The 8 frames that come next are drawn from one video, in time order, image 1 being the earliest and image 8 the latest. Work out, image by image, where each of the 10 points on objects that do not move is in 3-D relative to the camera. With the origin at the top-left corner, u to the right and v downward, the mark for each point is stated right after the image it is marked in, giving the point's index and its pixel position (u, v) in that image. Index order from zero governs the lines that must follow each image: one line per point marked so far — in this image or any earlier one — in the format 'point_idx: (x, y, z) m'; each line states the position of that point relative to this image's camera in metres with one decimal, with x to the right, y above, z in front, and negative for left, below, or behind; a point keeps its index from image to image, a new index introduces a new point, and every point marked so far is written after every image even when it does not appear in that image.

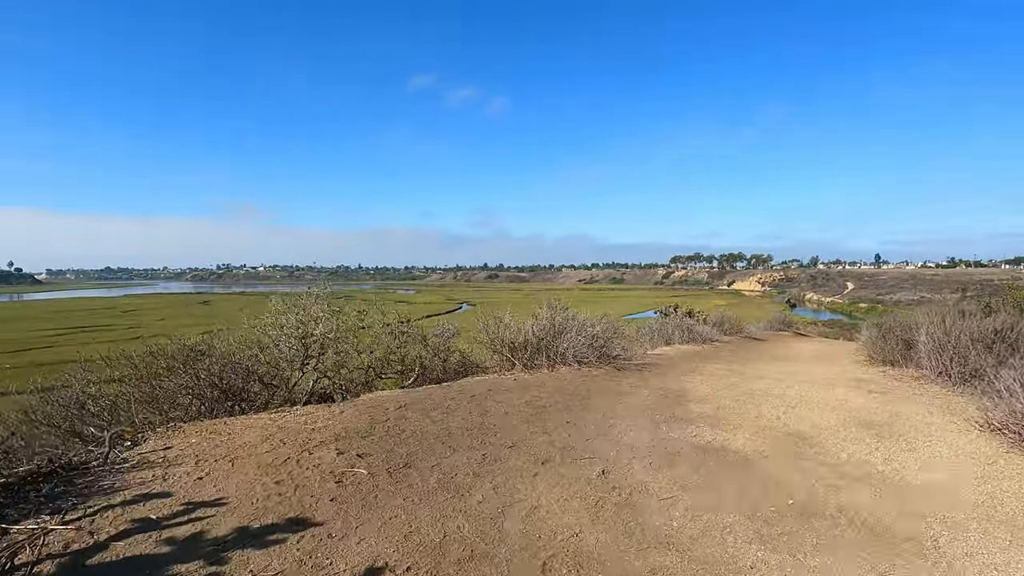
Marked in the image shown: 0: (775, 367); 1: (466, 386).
0: (+8.1, -2.4, +16.7) m
1: (-0.9, -1.9, +10.4) m
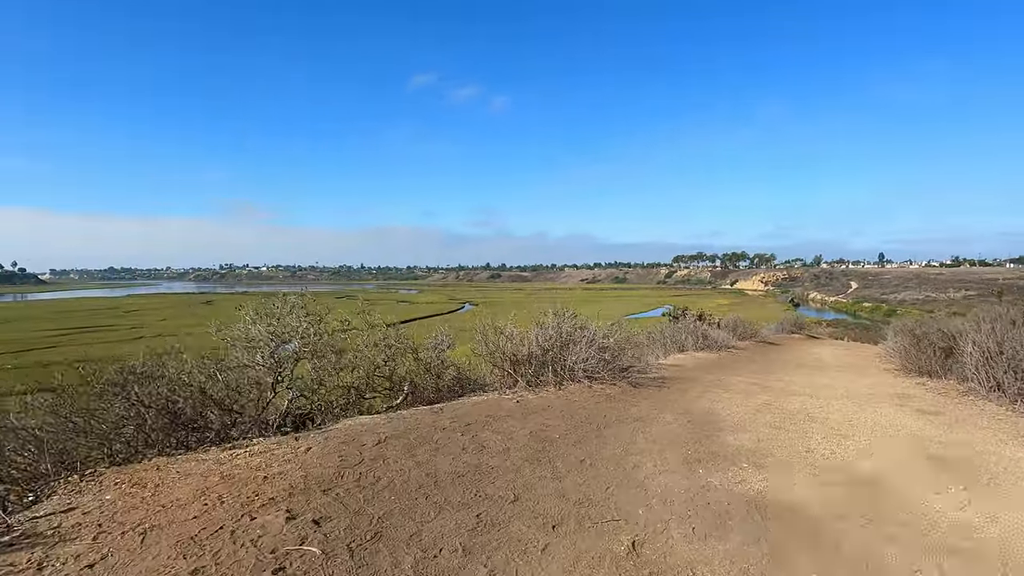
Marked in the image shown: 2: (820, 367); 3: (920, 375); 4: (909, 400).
0: (+8.1, -2.6, +15.2) m
1: (-0.8, -2.0, +8.9) m
2: (+10.8, -2.8, +18.9) m
3: (+12.8, -2.8, +17.1) m
4: (+9.2, -2.6, +12.6) m
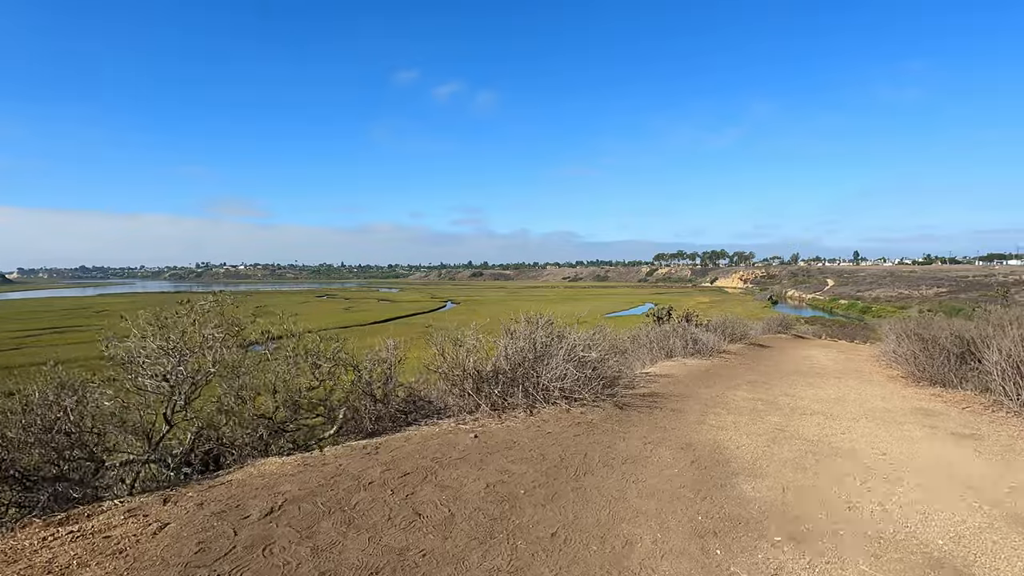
0: (+7.4, -2.6, +13.5) m
1: (-1.4, -2.1, +6.9) m
2: (+9.9, -2.8, +17.3) m
3: (+12.0, -2.8, +15.5) m
4: (+8.5, -2.6, +10.9) m
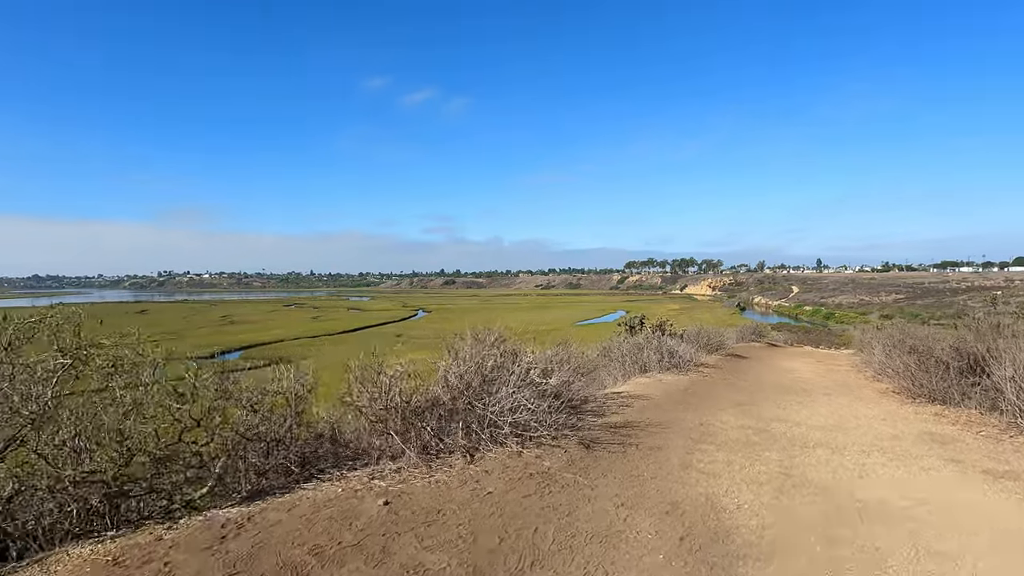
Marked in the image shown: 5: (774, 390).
0: (+6.3, -2.7, +11.8) m
1: (-2.1, -2.2, +4.9) m
2: (+8.6, -3.0, +15.7) m
3: (+10.8, -2.9, +14.1) m
4: (+7.6, -2.8, +9.3) m
5: (+7.7, -3.0, +15.9) m
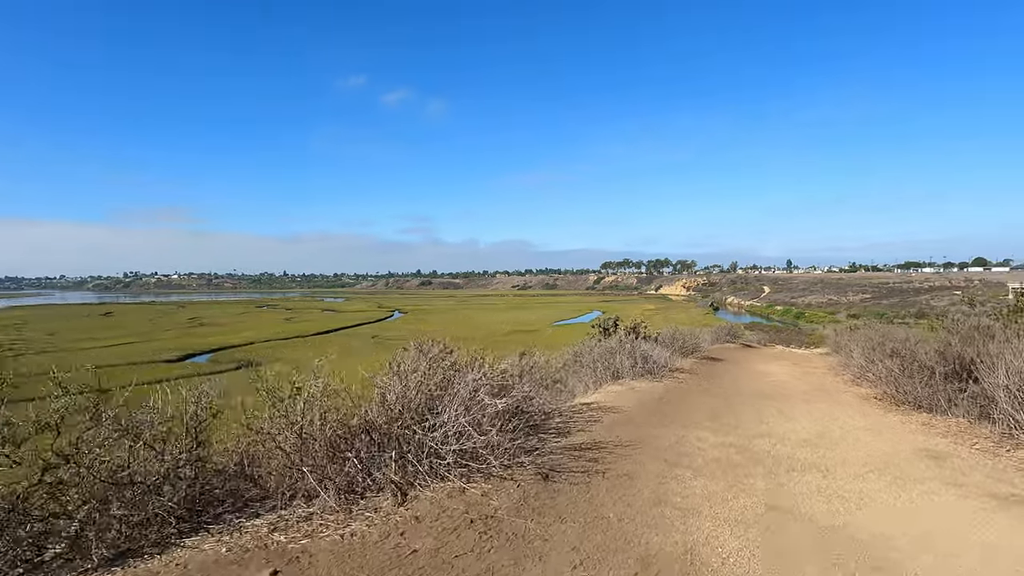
0: (+5.5, -2.8, +10.9) m
1: (-2.7, -2.2, +3.6) m
2: (+7.6, -3.1, +14.9) m
3: (+9.9, -3.0, +13.4) m
4: (+6.9, -2.8, +8.5) m
5: (+6.7, -3.0, +15.0) m
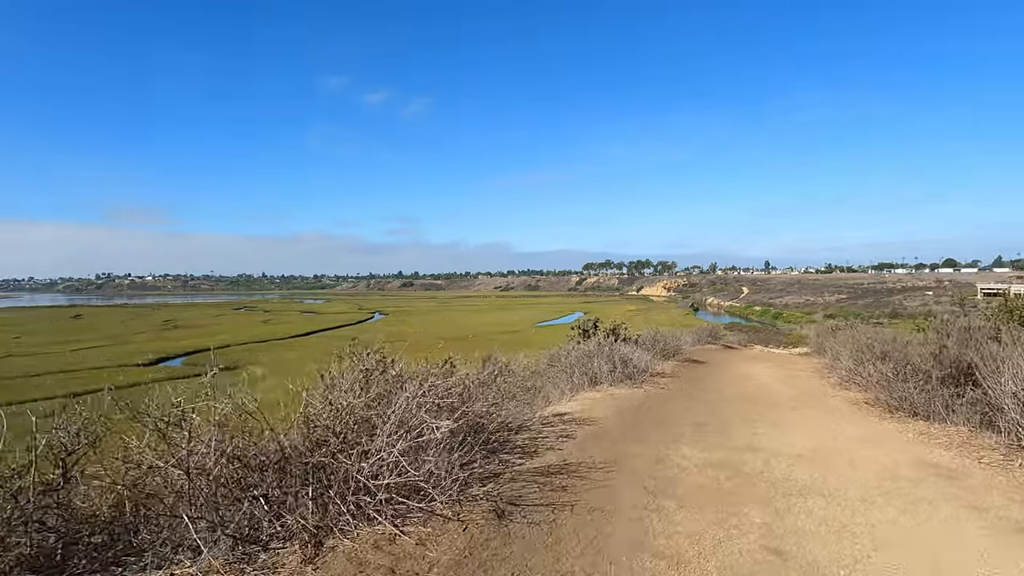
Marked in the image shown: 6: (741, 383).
0: (+4.8, -2.7, +9.9) m
1: (-3.1, -2.2, +2.3) m
2: (+6.8, -3.0, +14.0) m
3: (+9.2, -2.9, +12.5) m
4: (+6.3, -2.8, +7.5) m
5: (+5.9, -3.0, +14.1) m
6: (+7.8, -3.2, +18.5) m
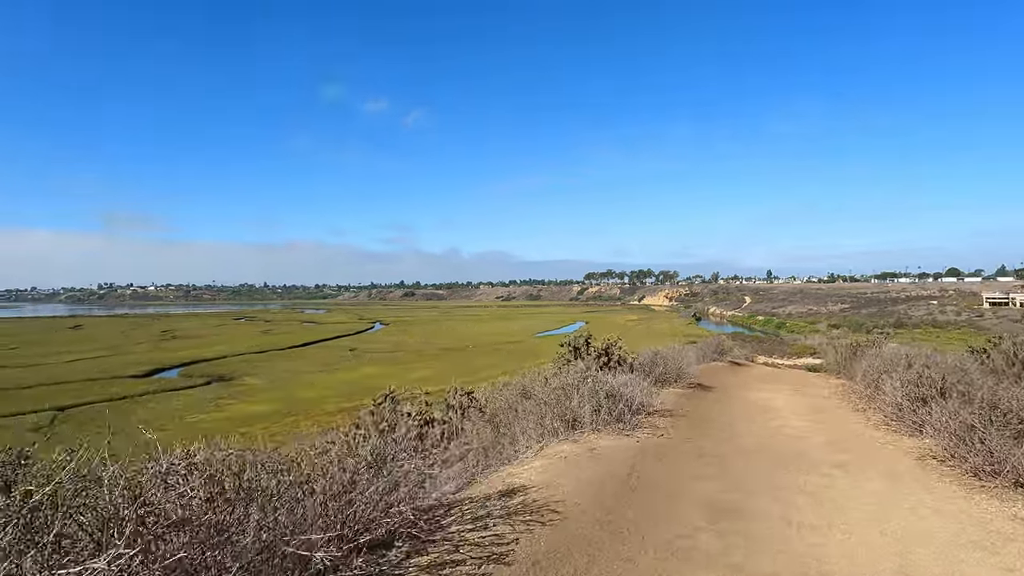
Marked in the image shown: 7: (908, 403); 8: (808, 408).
0: (+3.8, -3.0, +6.3) m
1: (-4.1, -2.3, -1.2) m
2: (+5.8, -3.3, +10.4) m
3: (+8.1, -3.2, +8.9) m
4: (+5.2, -3.0, +3.9) m
5: (+4.9, -3.3, +10.5) m
6: (+6.8, -3.6, +14.9) m
7: (+9.5, -2.7, +13.2) m
8: (+9.8, -3.9, +18.0) m
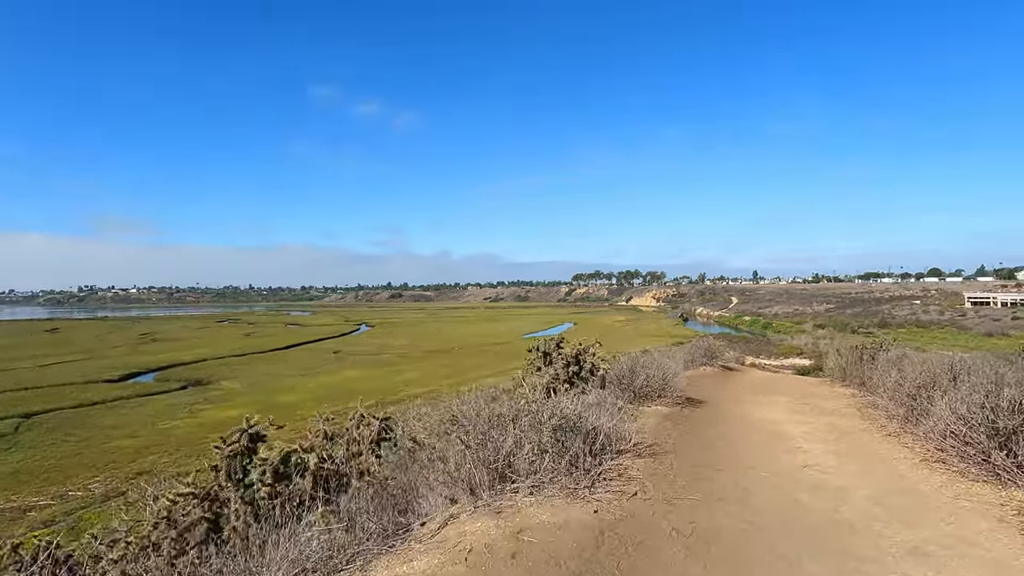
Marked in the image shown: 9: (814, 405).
0: (+2.4, -2.8, +2.5) m
1: (-5.3, -2.1, -5.2) m
2: (+4.4, -3.1, +6.6) m
3: (+6.7, -3.0, +5.2) m
4: (+4.0, -2.7, +0.1) m
5: (+3.4, -3.1, +6.7) m
6: (+5.3, -3.4, +11.1) m
7: (+8.0, -2.4, +9.4) m
8: (+8.3, -3.7, +14.3) m
9: (+10.5, -4.1, +18.7) m
